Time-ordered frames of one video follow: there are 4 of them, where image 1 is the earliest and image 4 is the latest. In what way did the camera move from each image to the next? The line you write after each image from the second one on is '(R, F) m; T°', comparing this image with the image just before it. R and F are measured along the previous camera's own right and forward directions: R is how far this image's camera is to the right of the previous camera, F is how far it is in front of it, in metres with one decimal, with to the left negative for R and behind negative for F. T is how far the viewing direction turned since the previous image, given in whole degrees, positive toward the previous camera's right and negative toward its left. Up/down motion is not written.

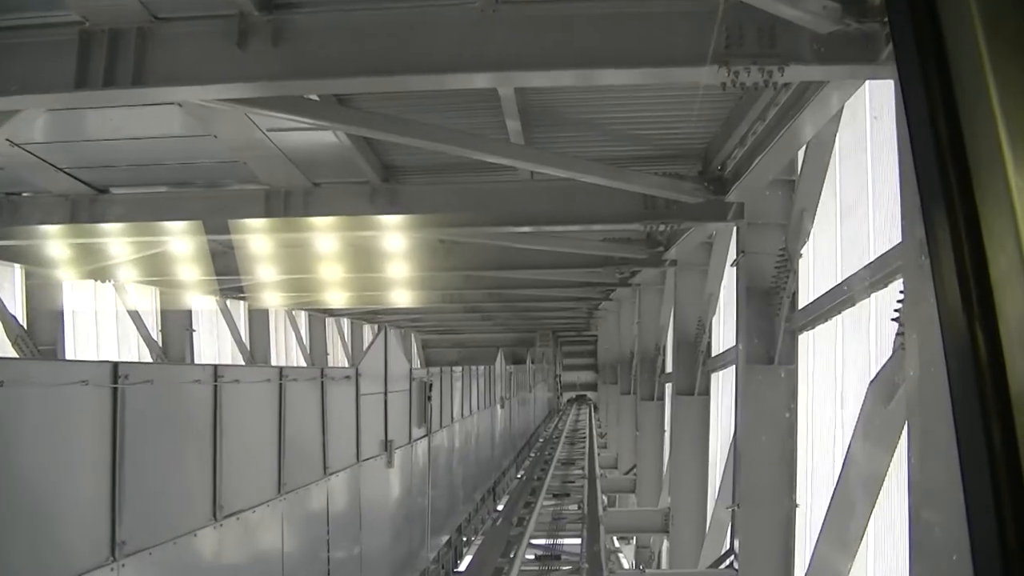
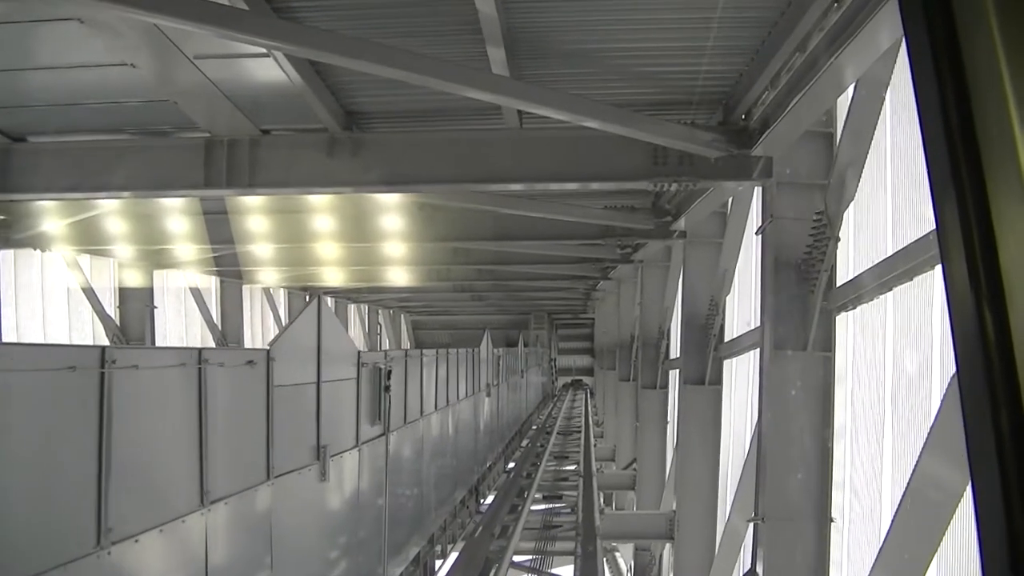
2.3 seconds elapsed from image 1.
(+0.1, +1.6) m; 0°
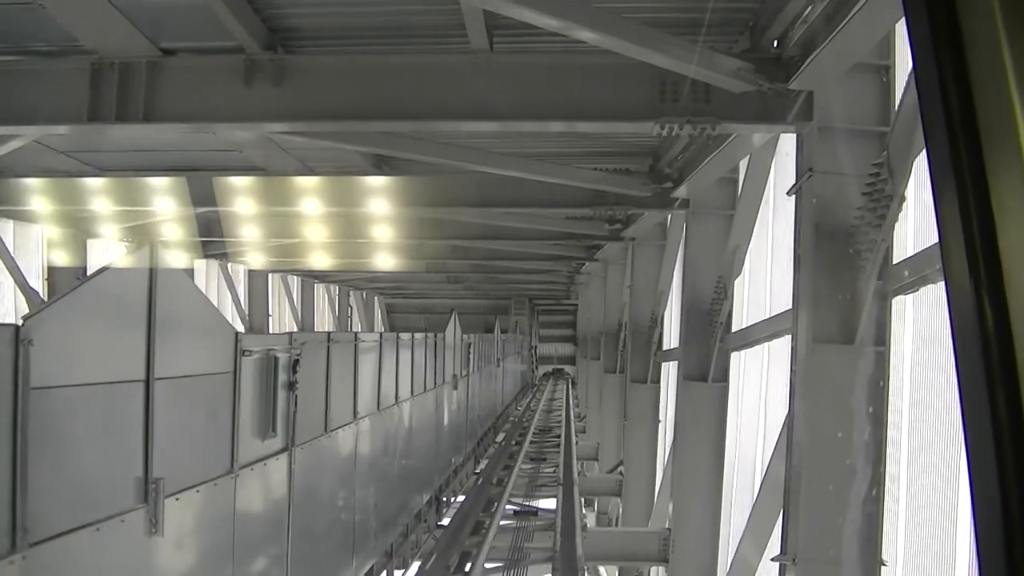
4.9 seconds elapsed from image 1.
(+0.1, +1.9) m; +1°
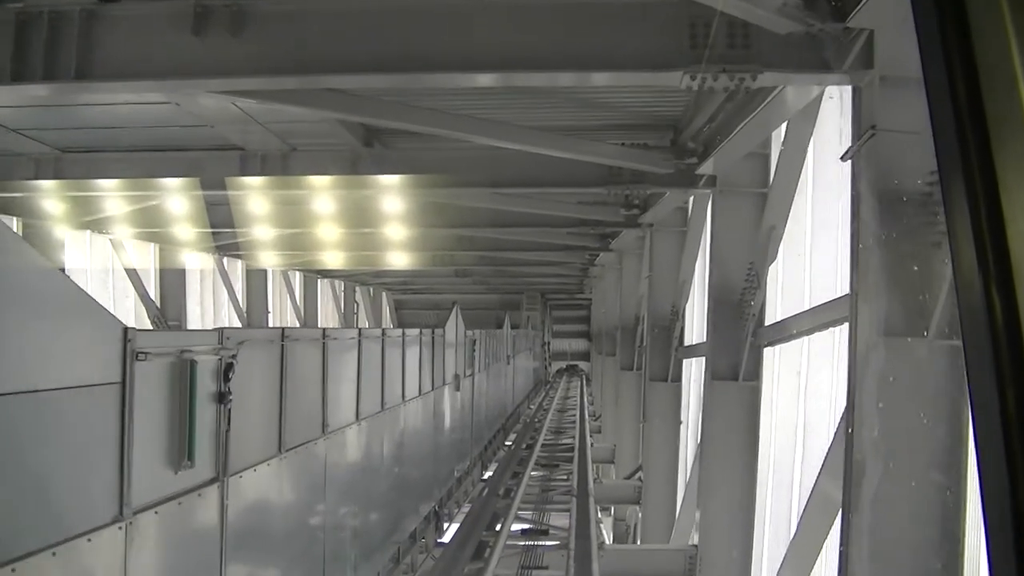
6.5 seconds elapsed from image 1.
(+0.1, +1.1) m; -1°
